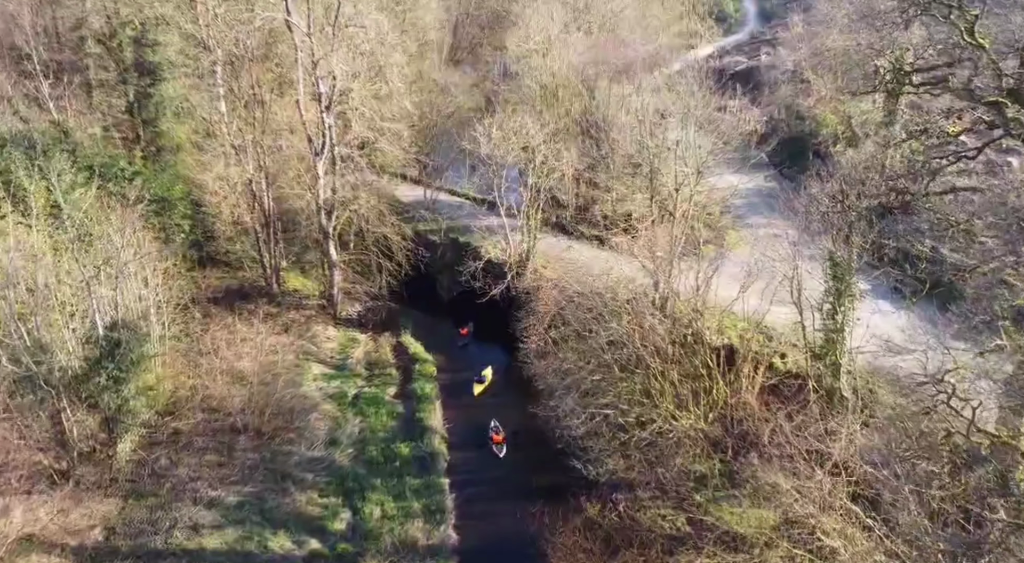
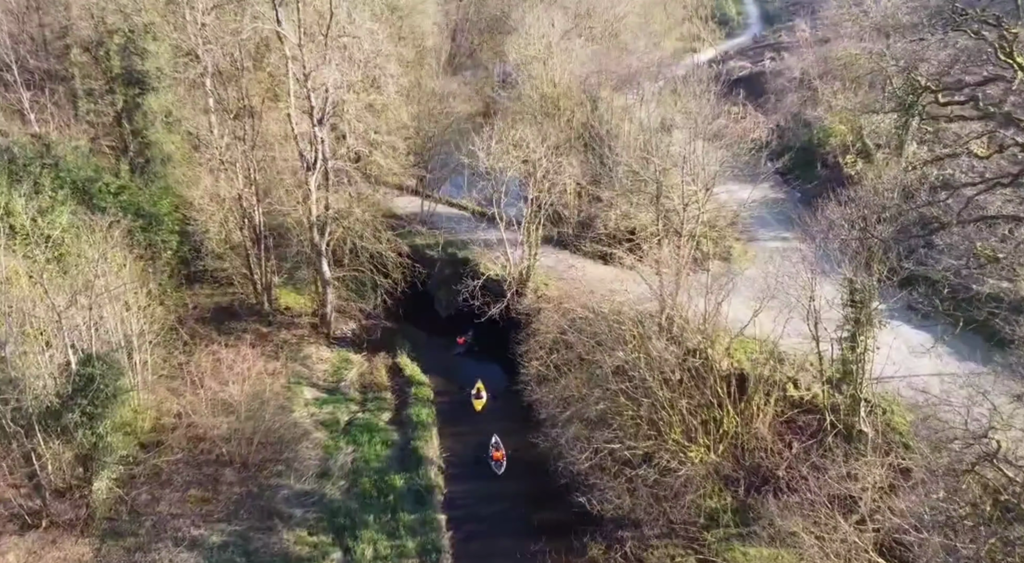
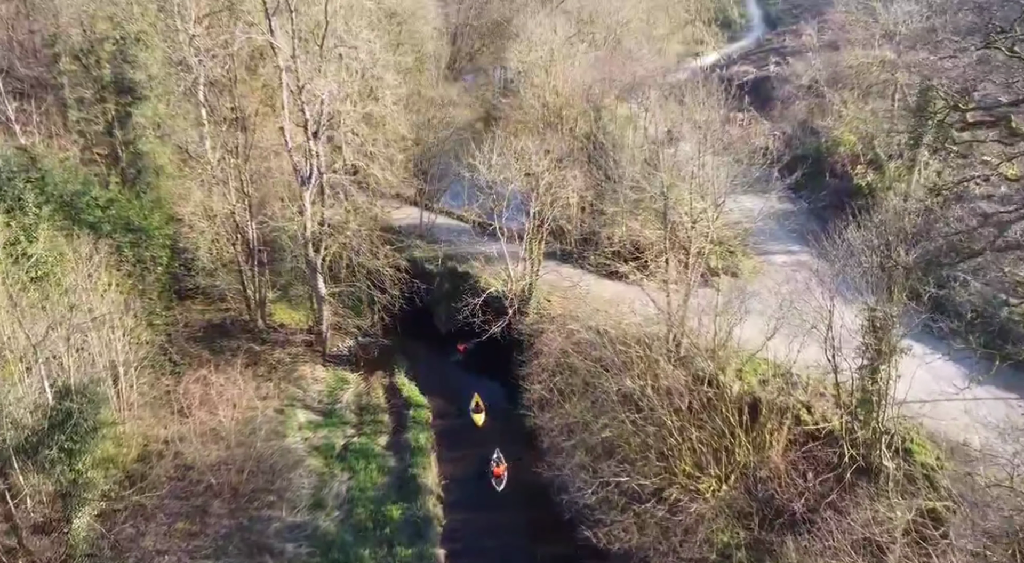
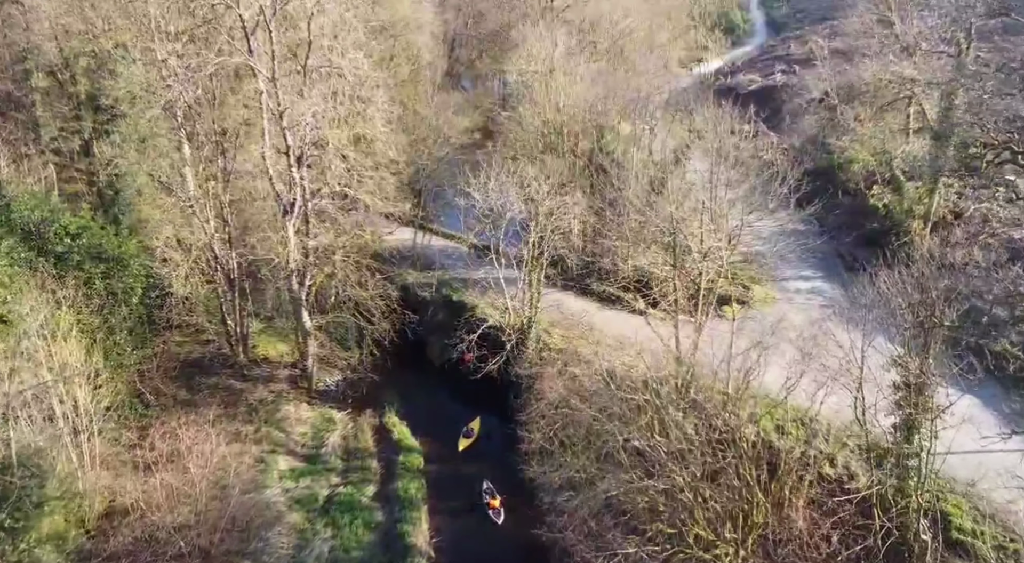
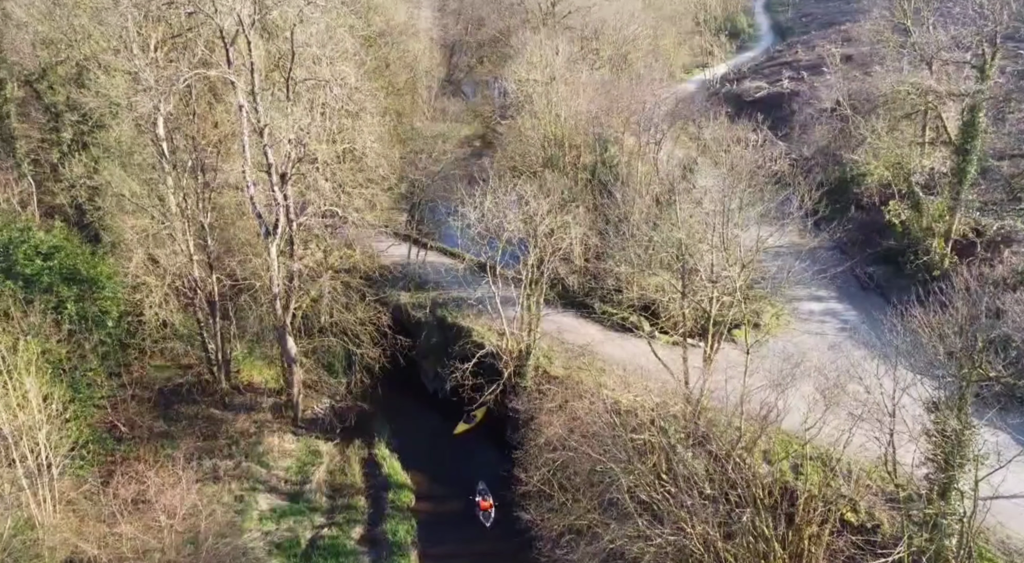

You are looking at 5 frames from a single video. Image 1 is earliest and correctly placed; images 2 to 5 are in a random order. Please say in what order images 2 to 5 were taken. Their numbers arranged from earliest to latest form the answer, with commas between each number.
2, 3, 4, 5
